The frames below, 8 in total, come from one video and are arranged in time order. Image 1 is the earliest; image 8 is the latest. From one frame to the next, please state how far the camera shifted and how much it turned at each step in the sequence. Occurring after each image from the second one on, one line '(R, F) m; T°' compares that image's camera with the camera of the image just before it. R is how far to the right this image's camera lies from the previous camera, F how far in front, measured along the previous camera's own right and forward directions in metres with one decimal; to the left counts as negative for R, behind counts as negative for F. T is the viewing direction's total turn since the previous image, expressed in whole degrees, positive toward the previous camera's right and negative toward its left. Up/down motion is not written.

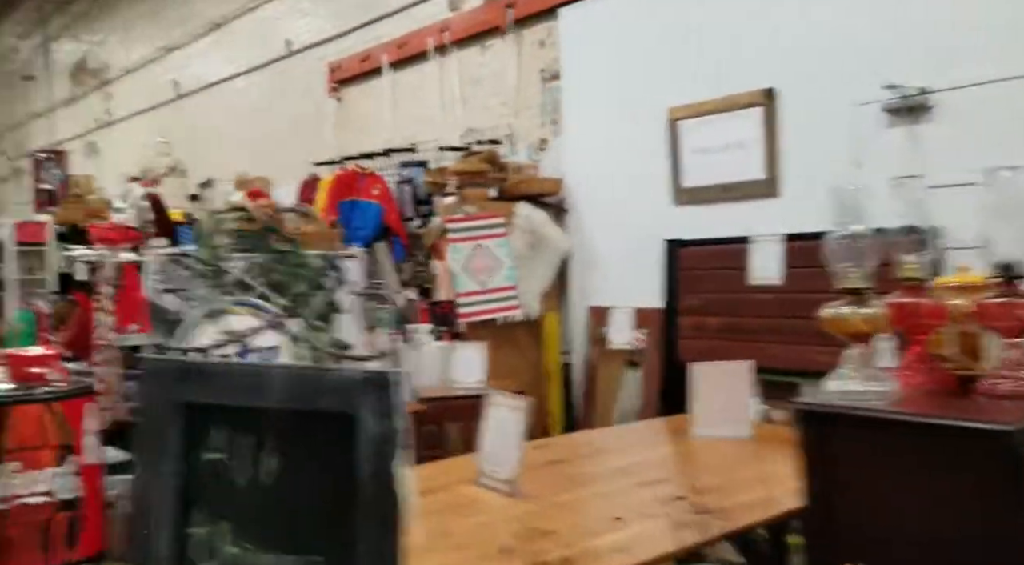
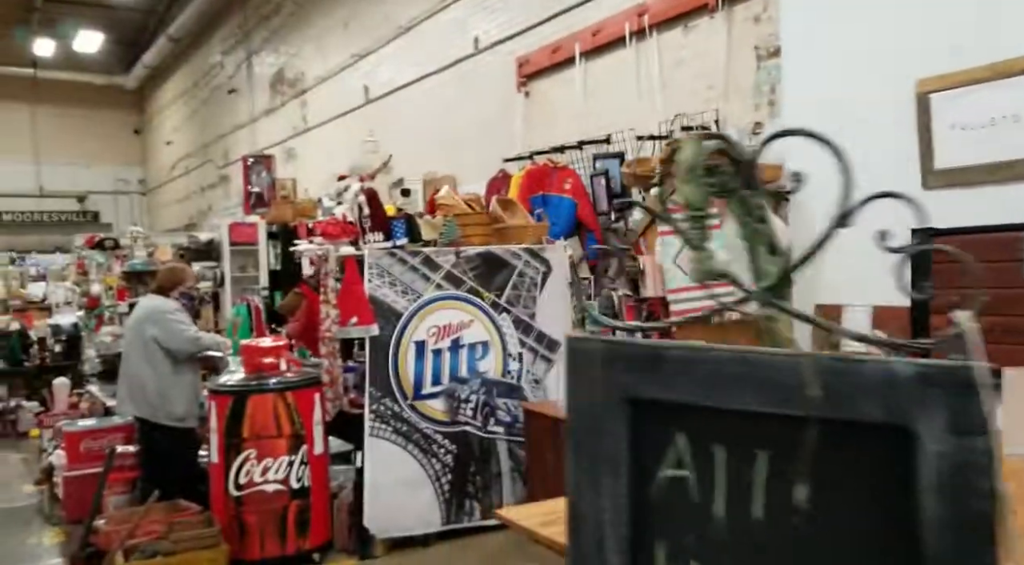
(-0.1, +0.1) m; -10°
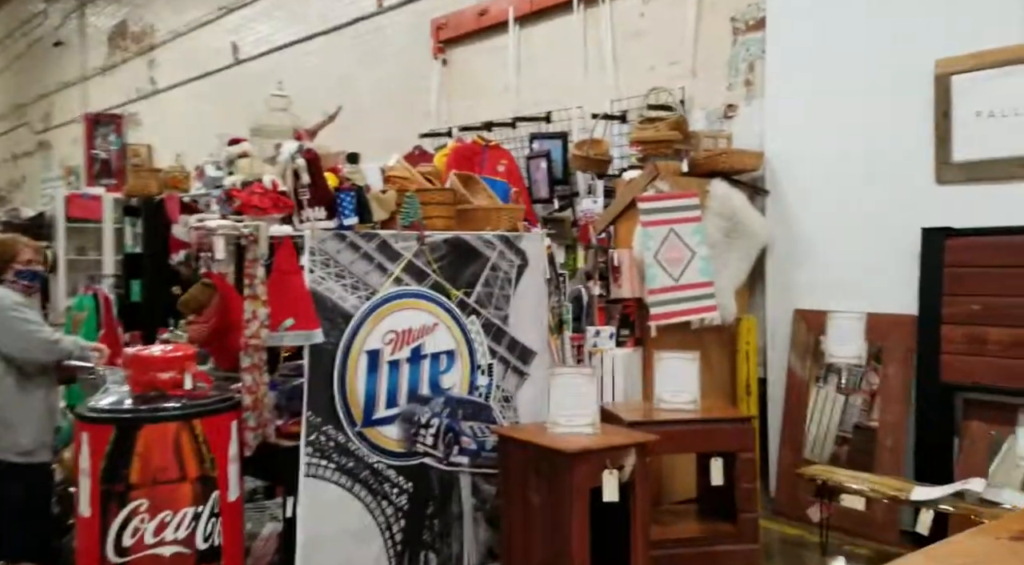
(-0.4, +0.8) m; +10°
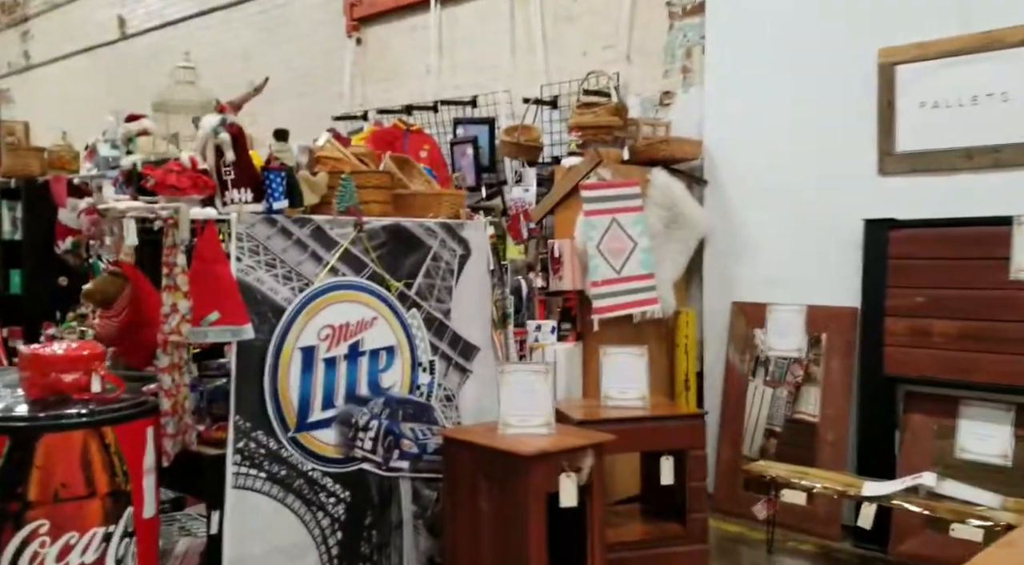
(-0.2, +0.2) m; +7°
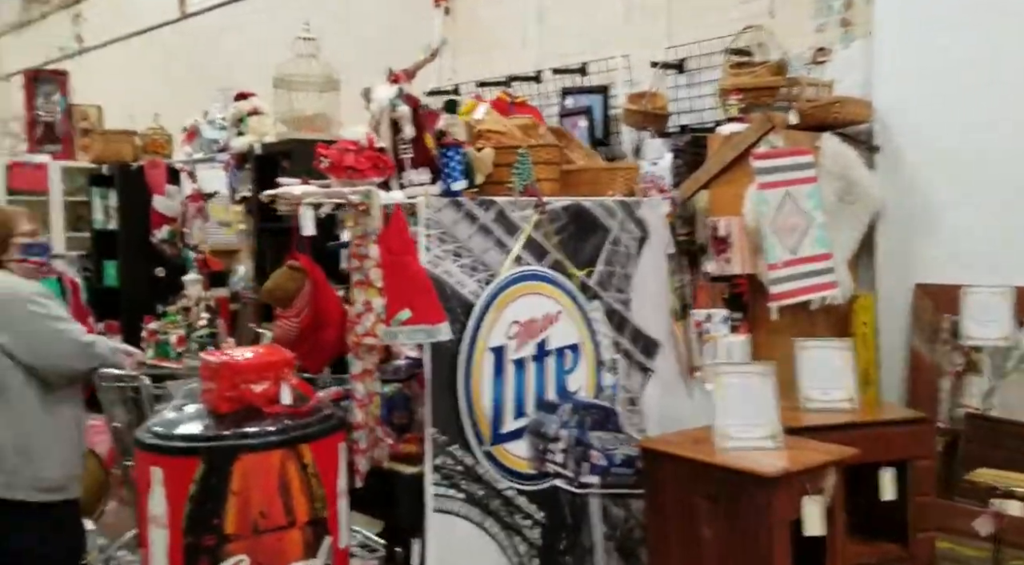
(-0.4, +0.3) m; -1°
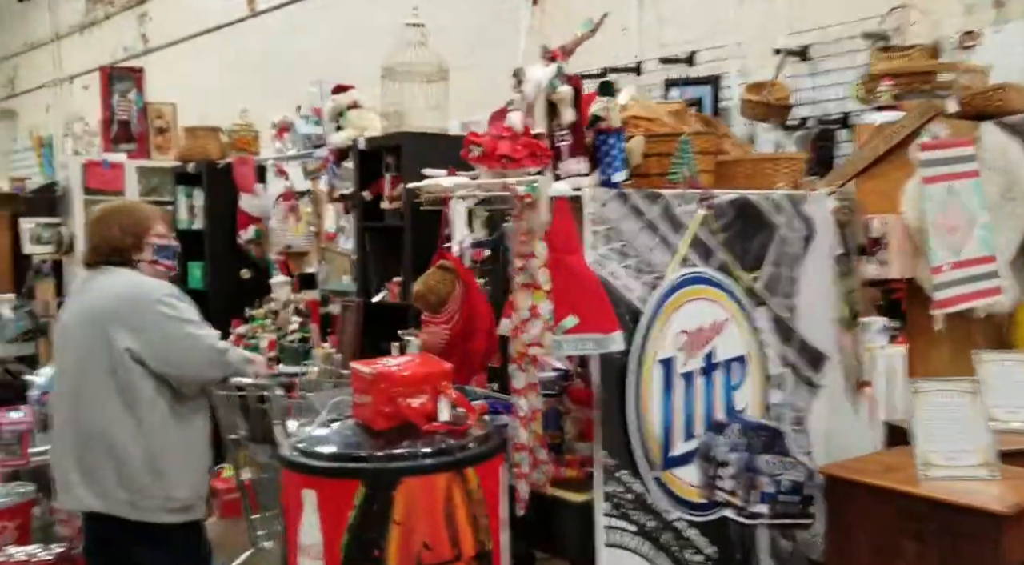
(-0.2, +0.2) m; -2°
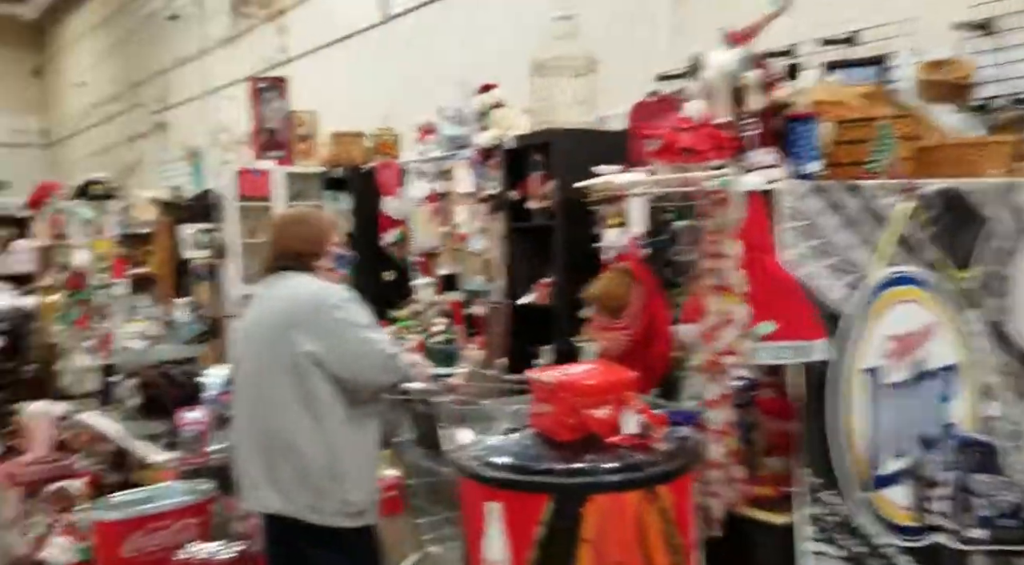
(-0.1, +0.1) m; -7°
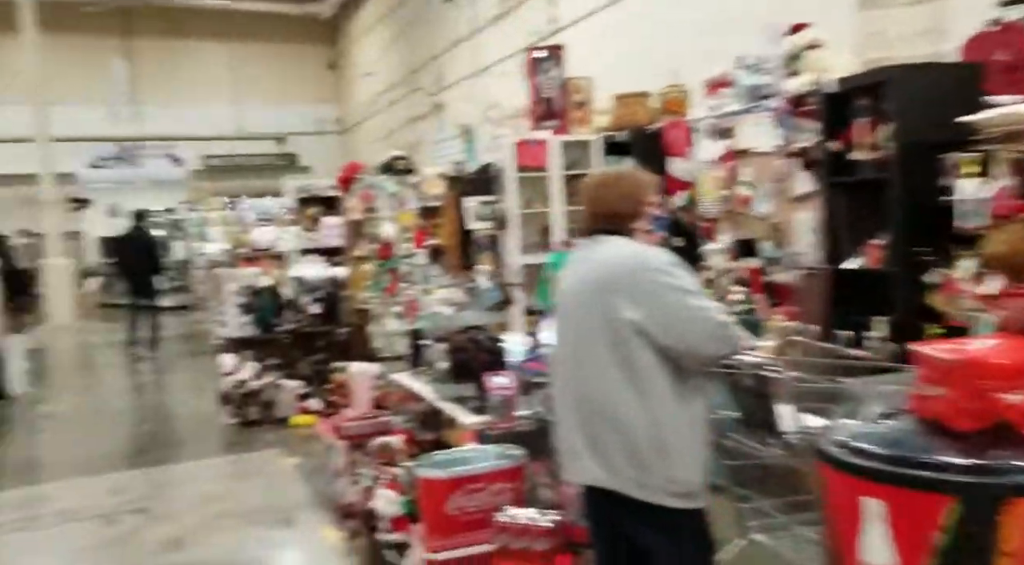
(-0.2, +0.2) m; -16°
